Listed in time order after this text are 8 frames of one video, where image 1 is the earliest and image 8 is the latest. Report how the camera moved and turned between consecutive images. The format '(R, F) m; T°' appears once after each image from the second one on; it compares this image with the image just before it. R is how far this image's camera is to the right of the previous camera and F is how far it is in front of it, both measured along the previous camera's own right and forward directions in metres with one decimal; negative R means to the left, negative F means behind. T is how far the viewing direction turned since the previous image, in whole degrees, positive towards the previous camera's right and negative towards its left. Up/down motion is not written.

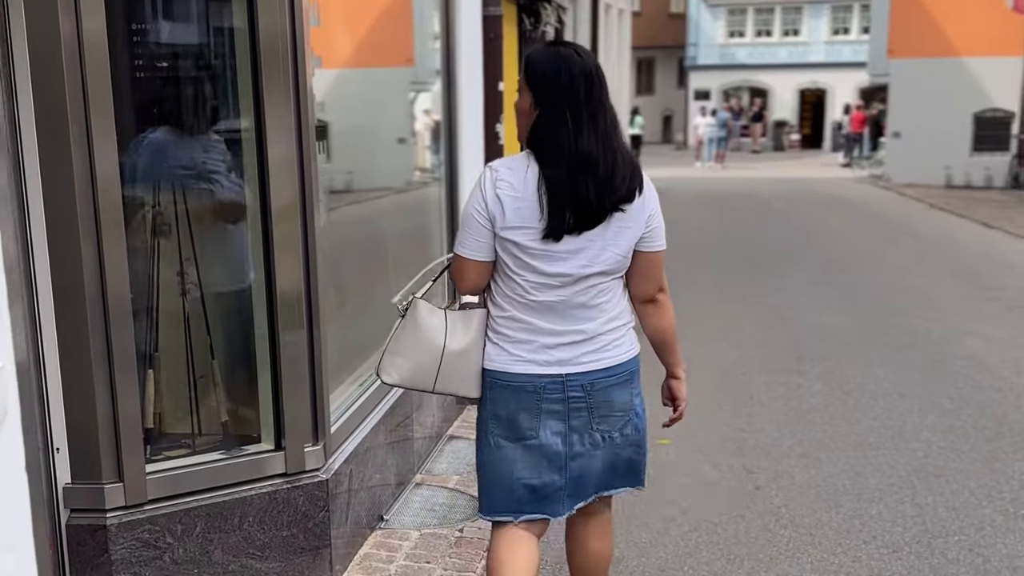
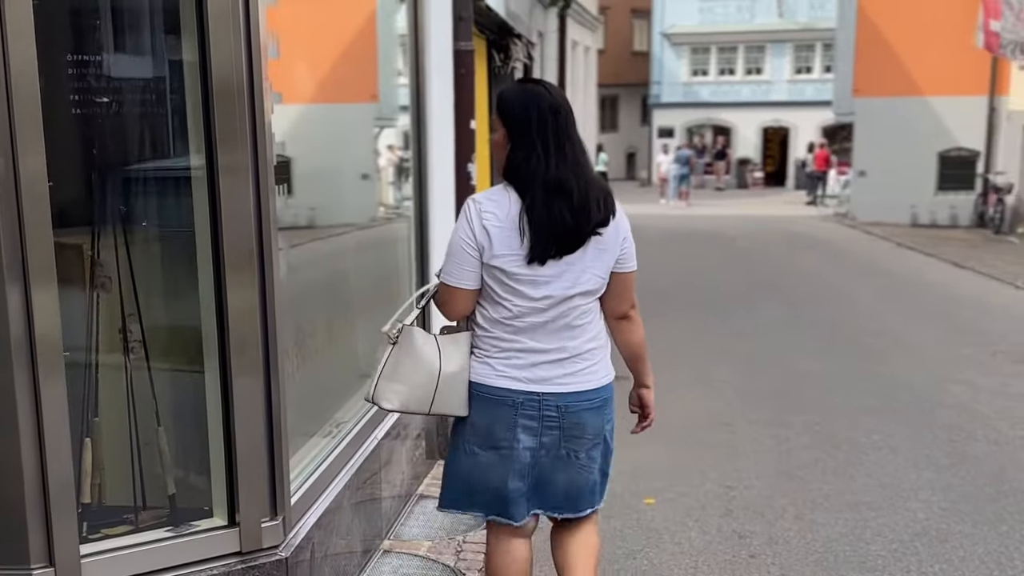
(0.0, +0.3) m; +2°
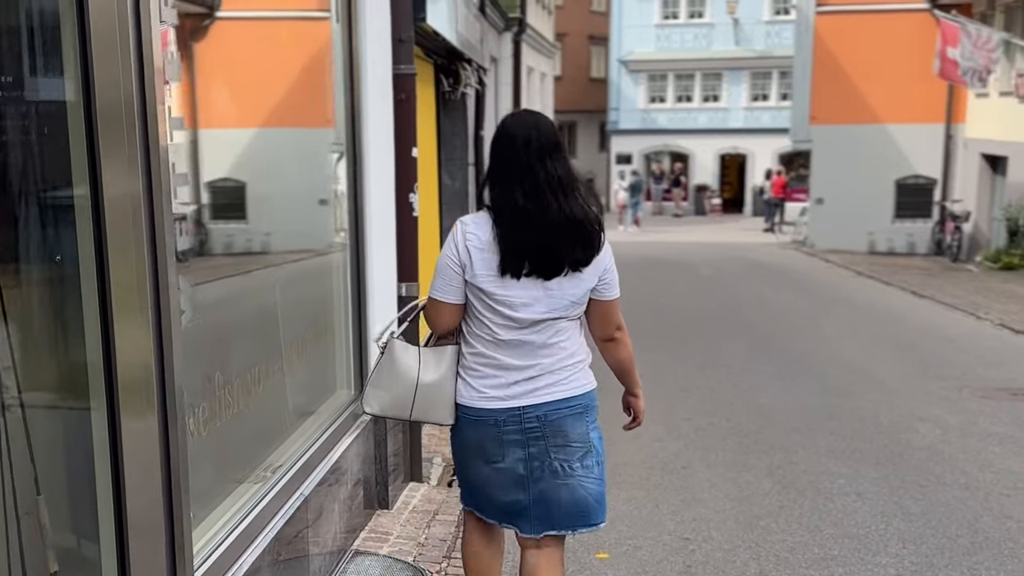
(+0.1, +0.3) m; +2°
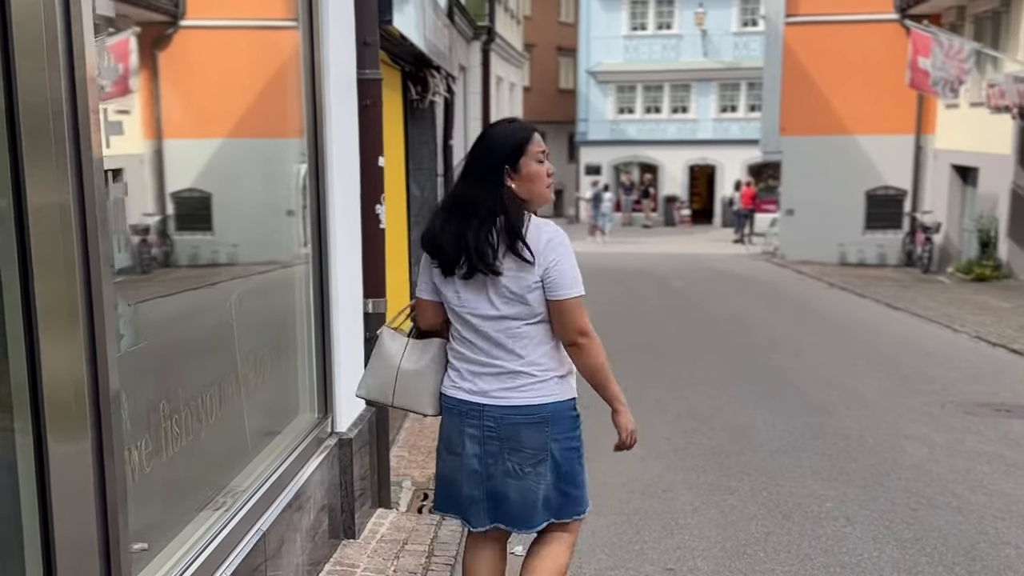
(0.0, +0.3) m; +1°
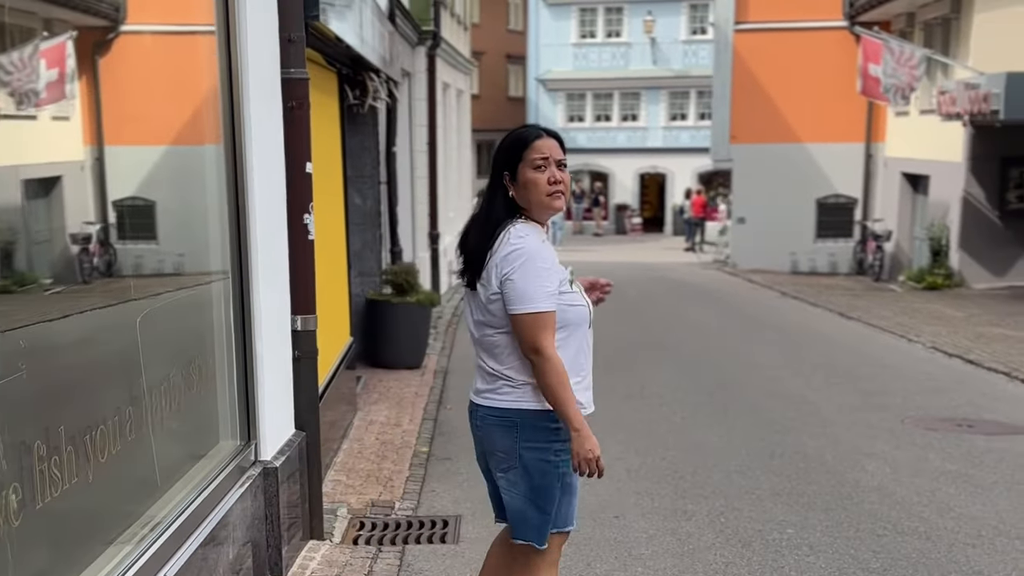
(0.0, +0.3) m; +2°
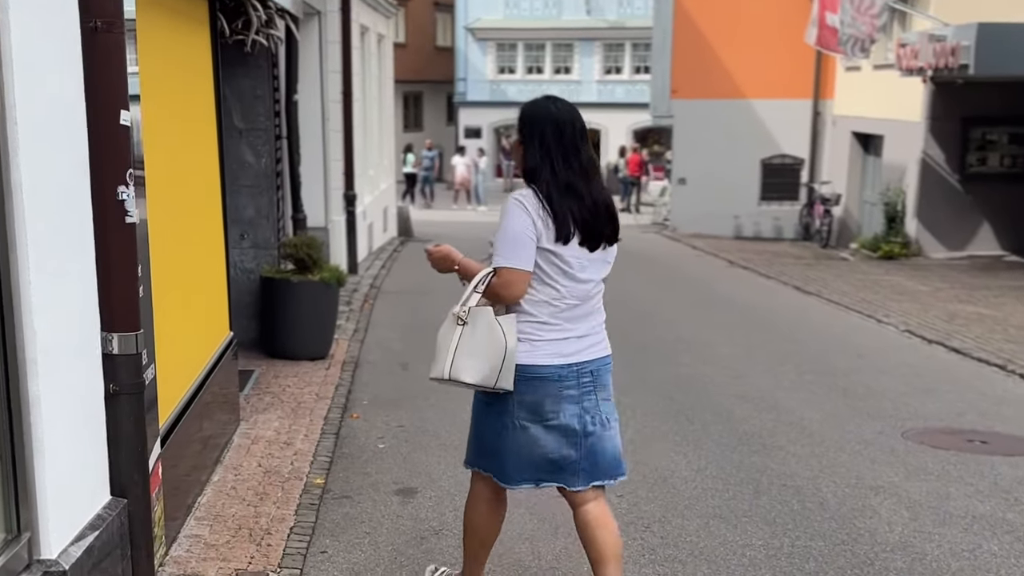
(0.0, +1.4) m; +3°
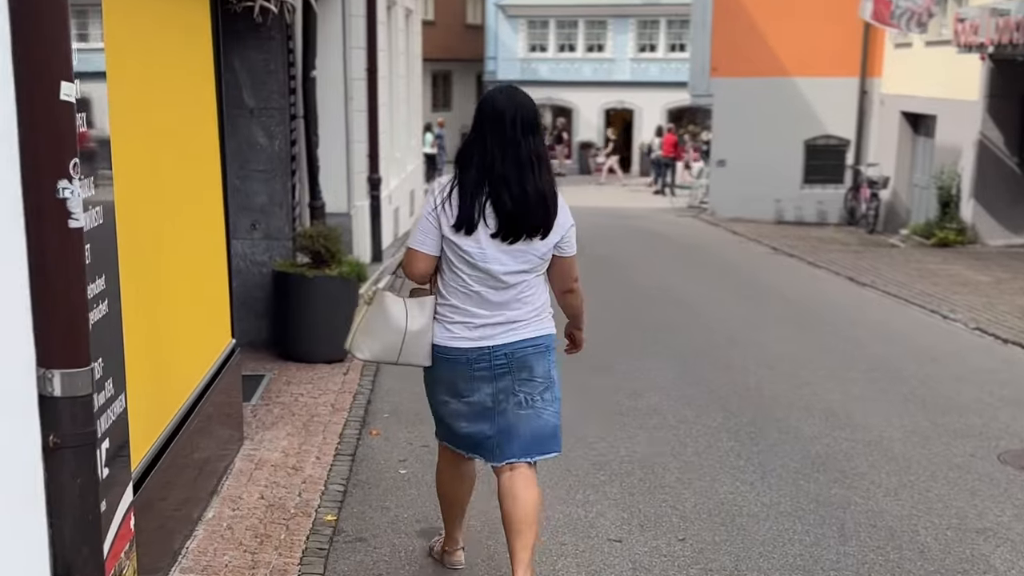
(-0.1, +0.8) m; -1°
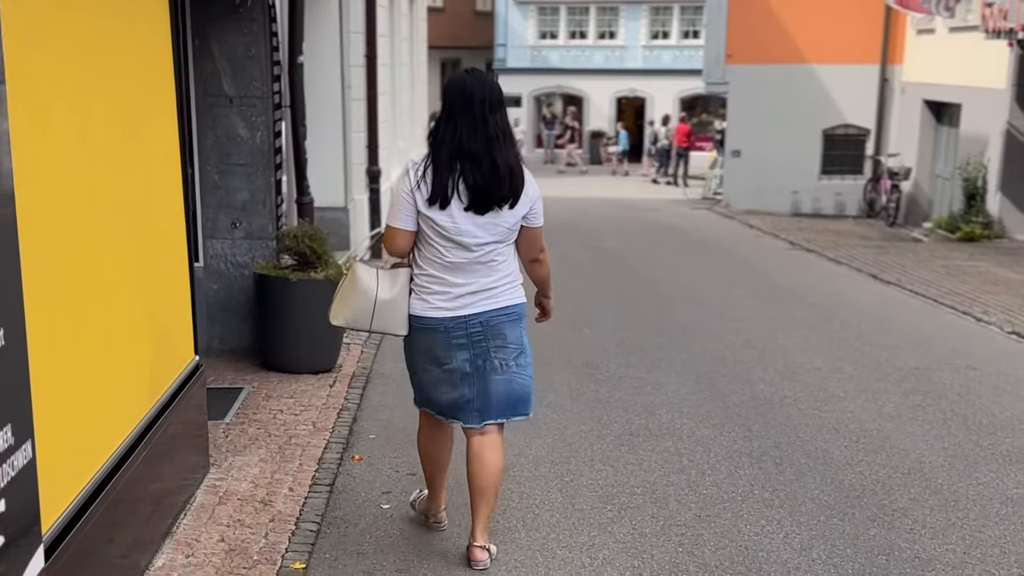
(+0.1, +0.6) m; -1°
